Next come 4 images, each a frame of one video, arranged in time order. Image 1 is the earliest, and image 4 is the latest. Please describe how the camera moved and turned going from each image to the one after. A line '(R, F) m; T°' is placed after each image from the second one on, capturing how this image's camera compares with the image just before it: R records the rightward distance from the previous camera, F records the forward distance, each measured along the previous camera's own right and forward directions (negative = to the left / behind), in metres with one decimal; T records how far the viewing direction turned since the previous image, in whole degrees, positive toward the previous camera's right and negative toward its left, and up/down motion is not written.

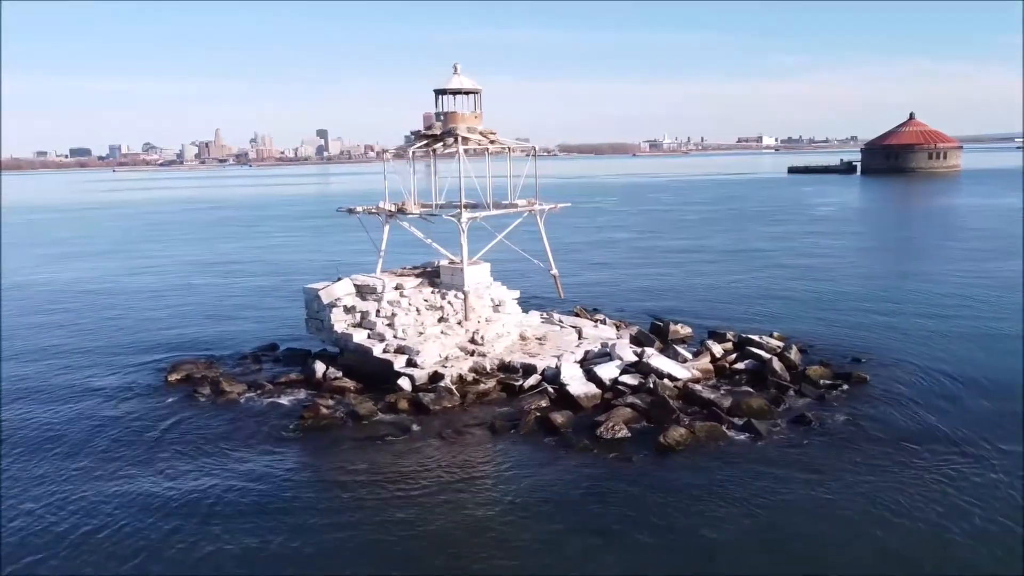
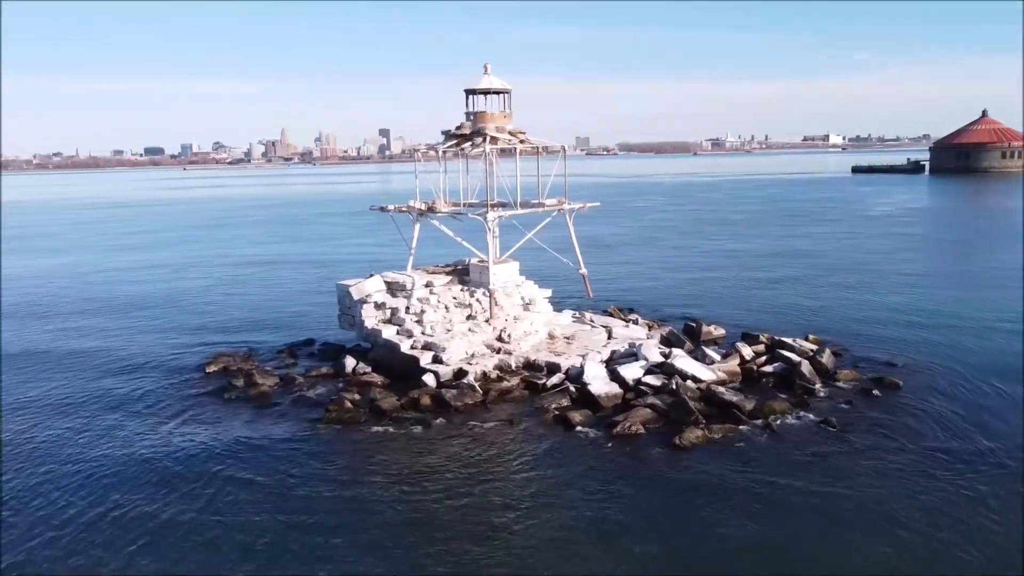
(+0.8, -0.1) m; -4°
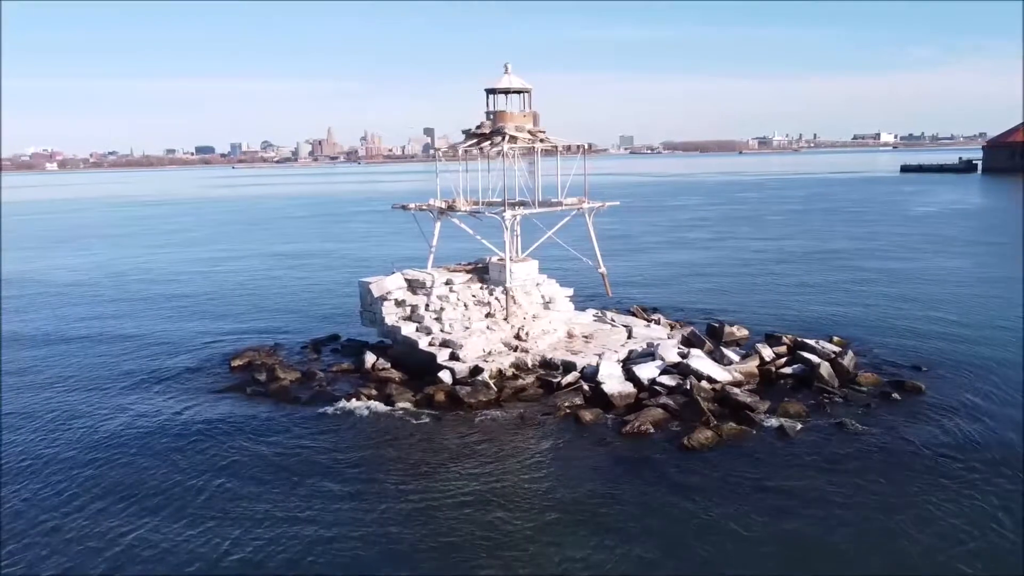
(+0.7, -0.1) m; -3°
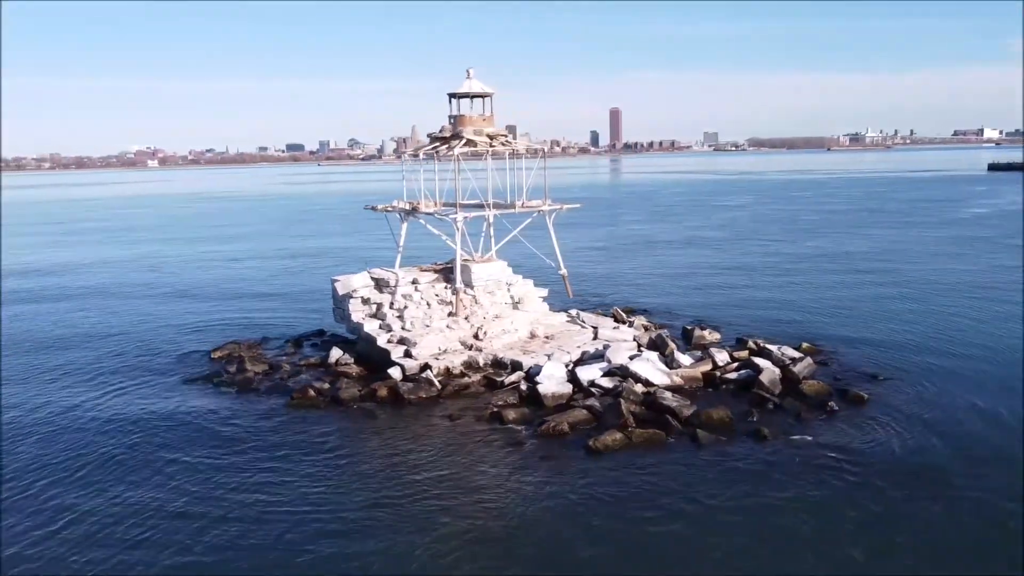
(+3.4, -0.3) m; -6°
